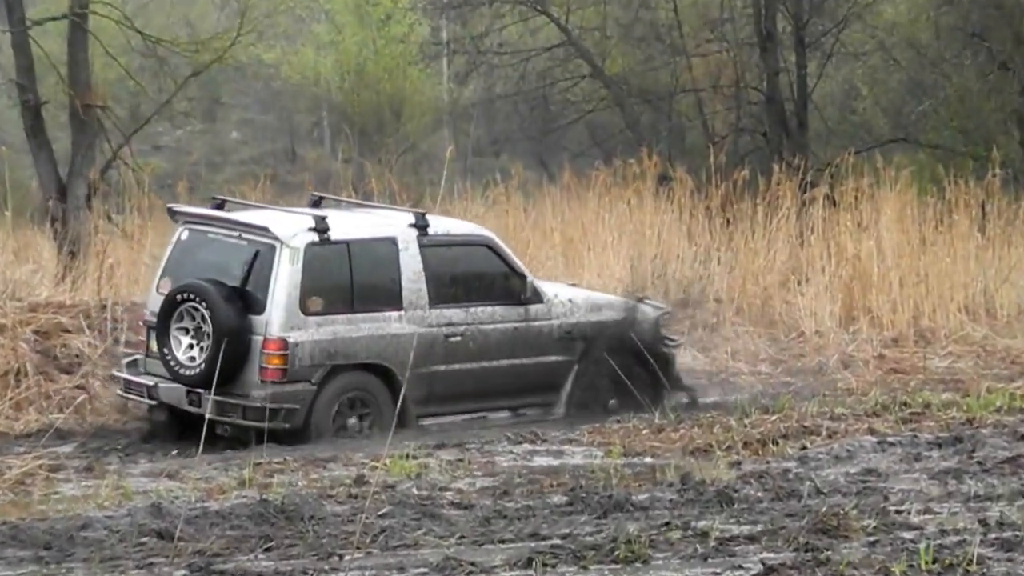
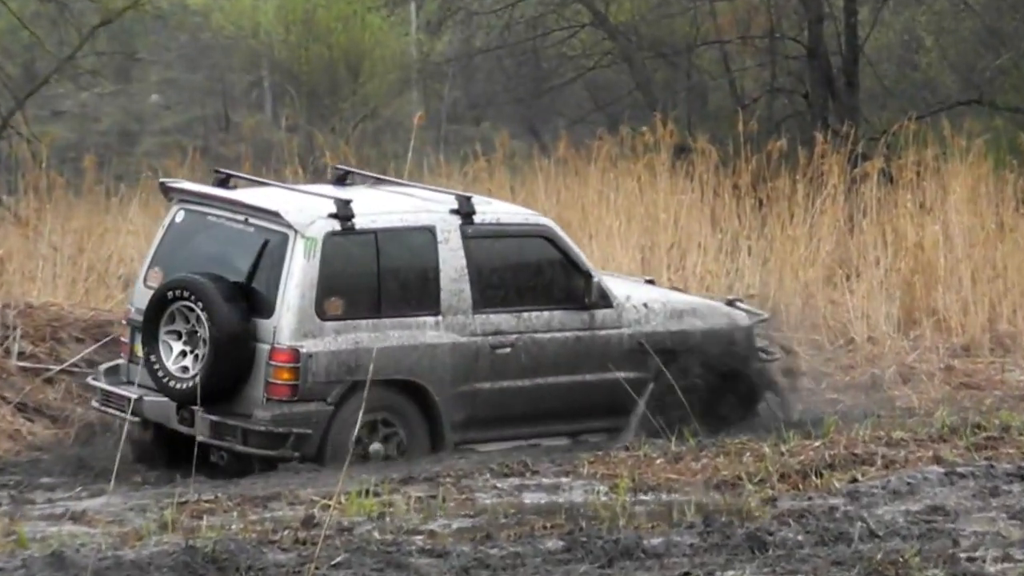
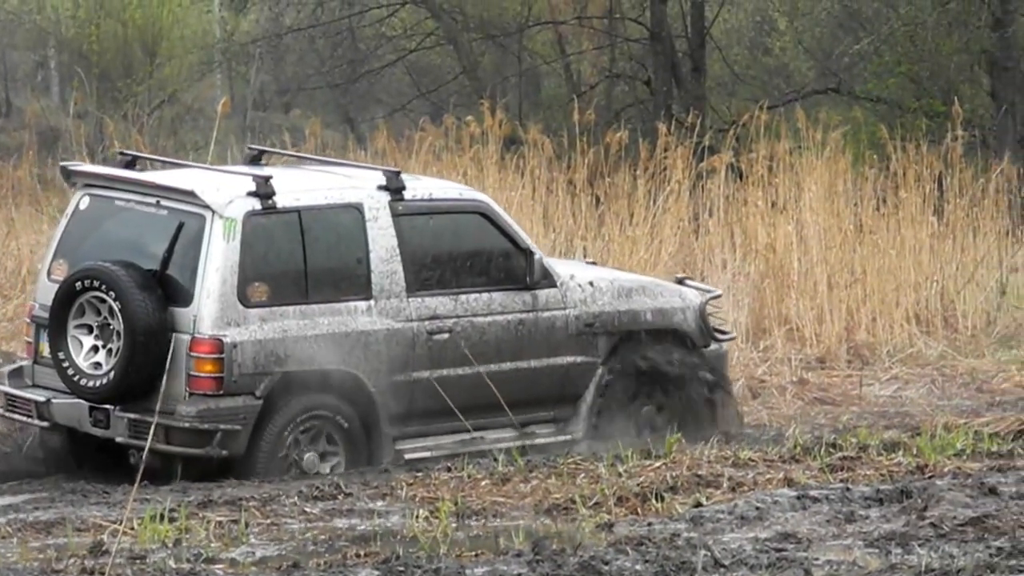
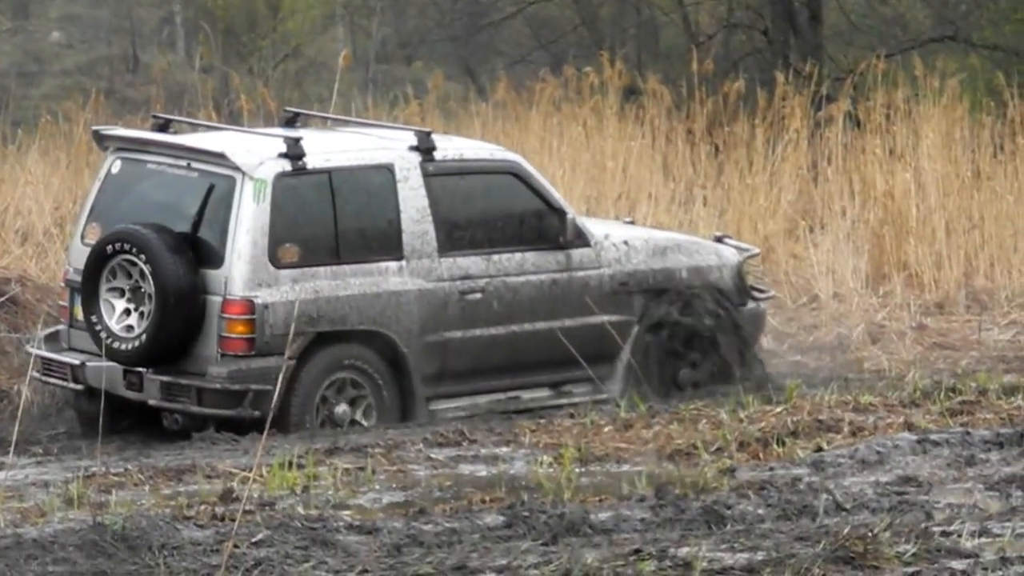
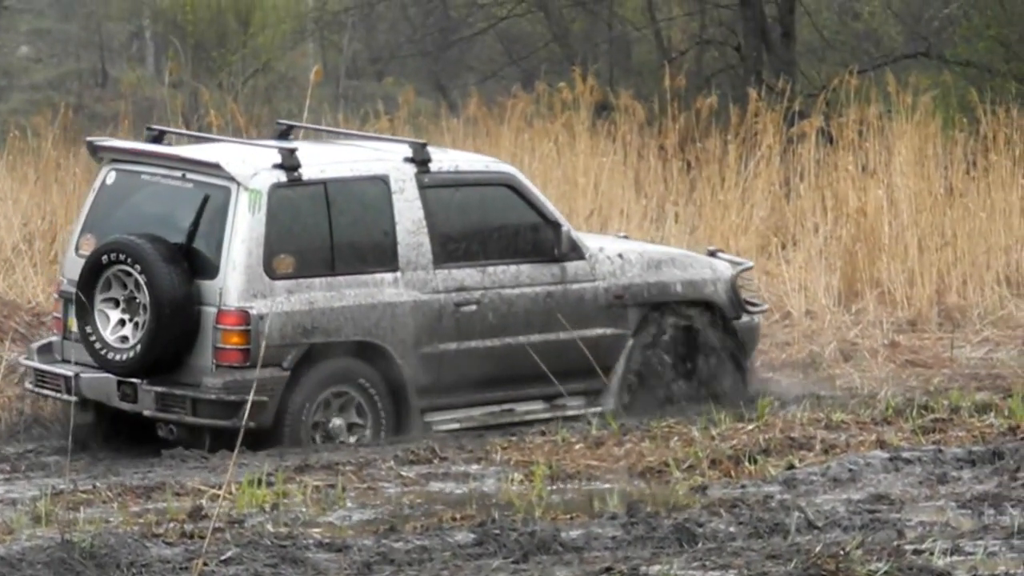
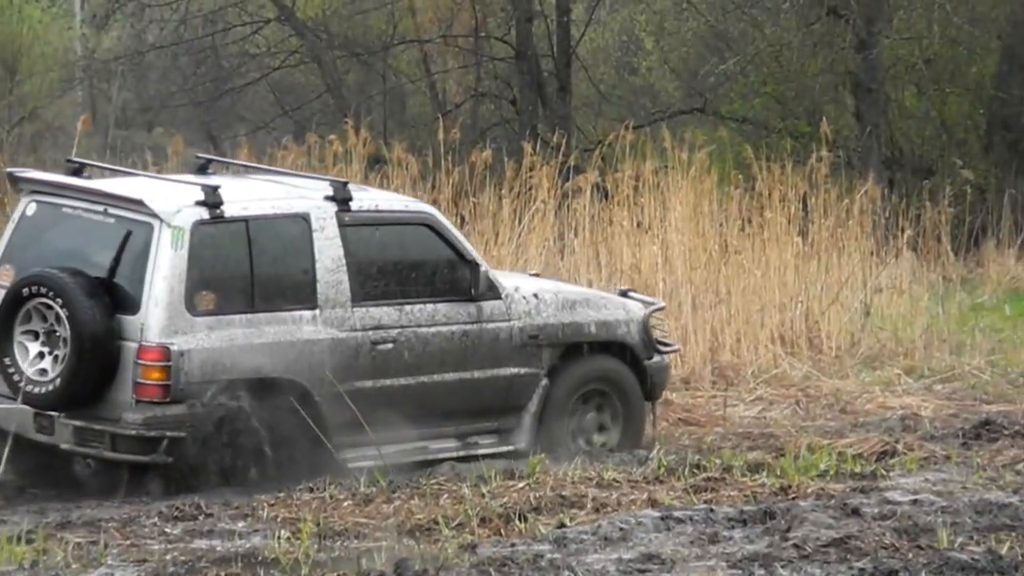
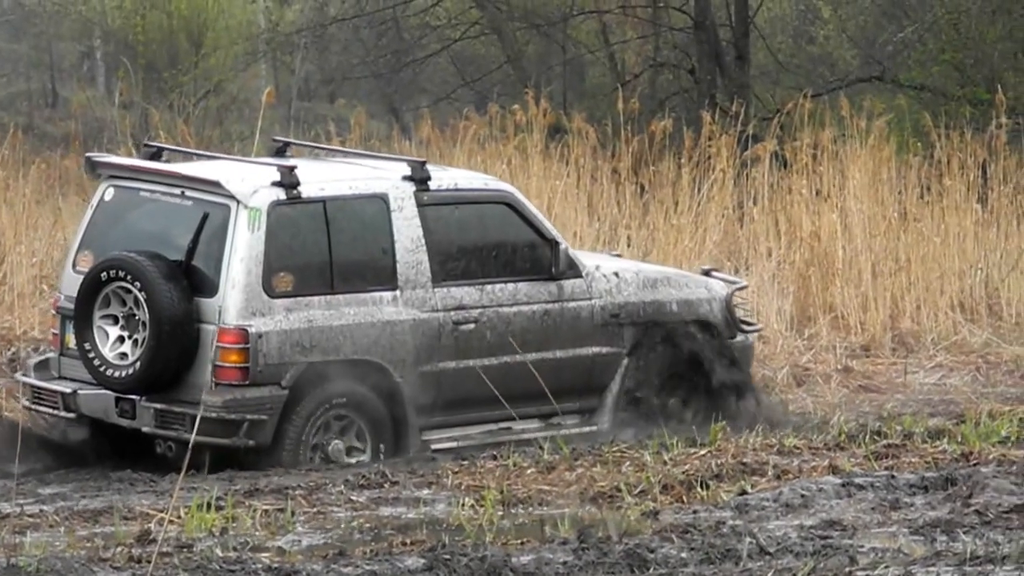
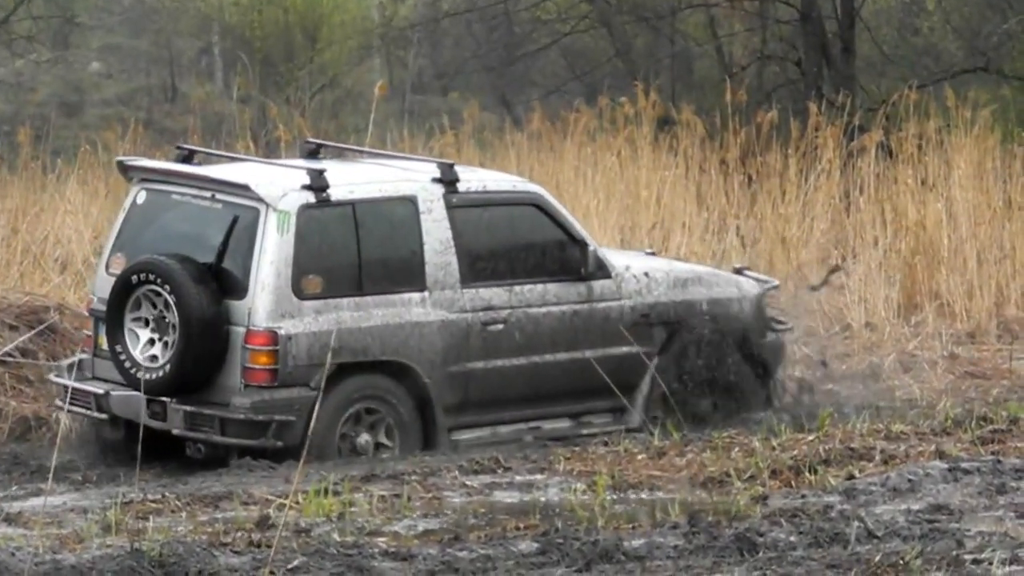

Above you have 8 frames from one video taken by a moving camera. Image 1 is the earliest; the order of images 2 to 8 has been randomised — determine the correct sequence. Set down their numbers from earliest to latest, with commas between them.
2, 8, 4, 5, 7, 3, 6
